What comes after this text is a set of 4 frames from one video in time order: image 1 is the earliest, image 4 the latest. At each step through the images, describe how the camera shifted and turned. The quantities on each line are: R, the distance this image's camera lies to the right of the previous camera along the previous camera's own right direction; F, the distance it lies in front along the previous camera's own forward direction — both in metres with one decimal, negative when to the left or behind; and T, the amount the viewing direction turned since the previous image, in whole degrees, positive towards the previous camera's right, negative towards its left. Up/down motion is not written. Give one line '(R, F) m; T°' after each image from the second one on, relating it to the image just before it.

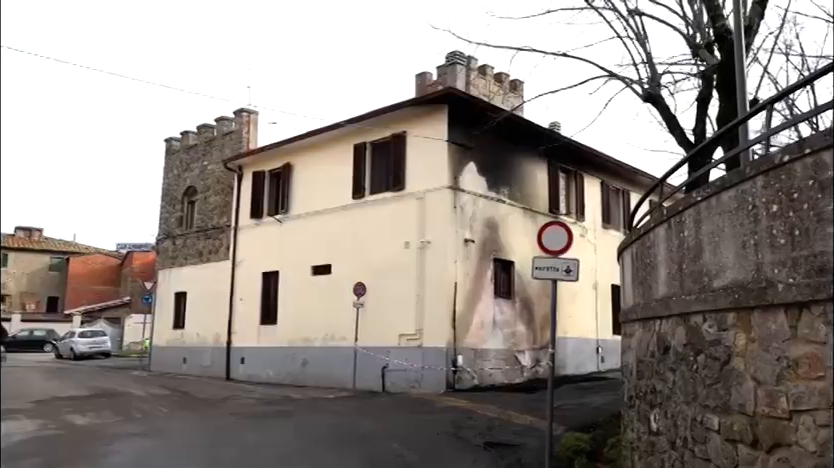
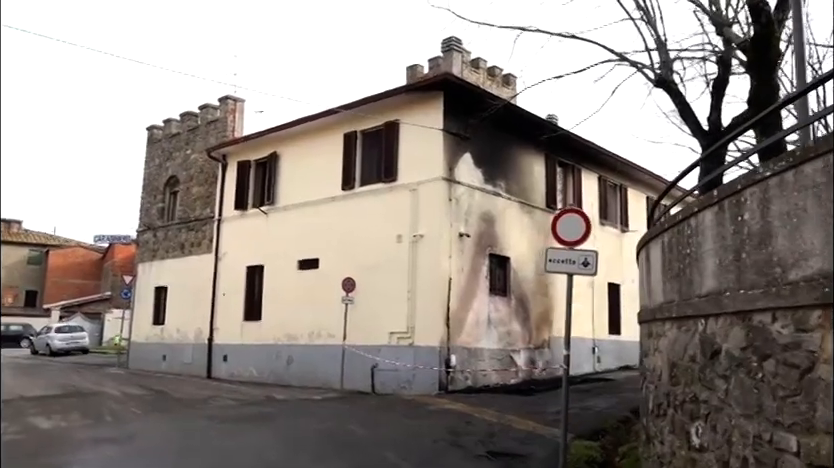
(-0.1, +0.8) m; +1°
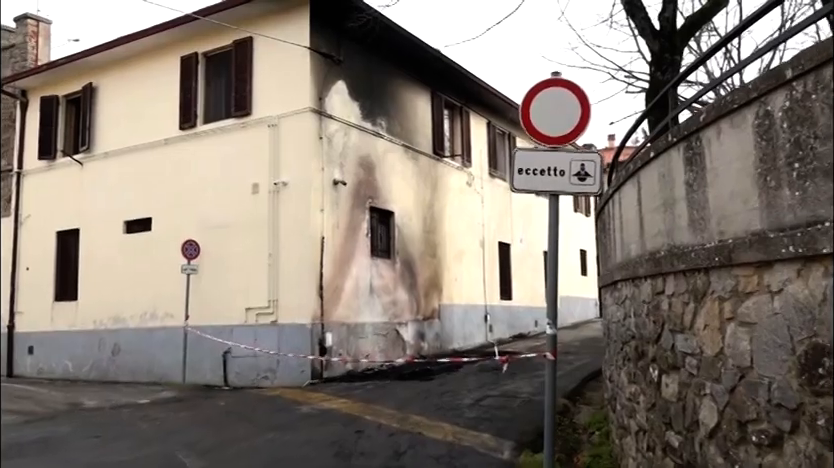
(0.0, +3.3) m; +11°
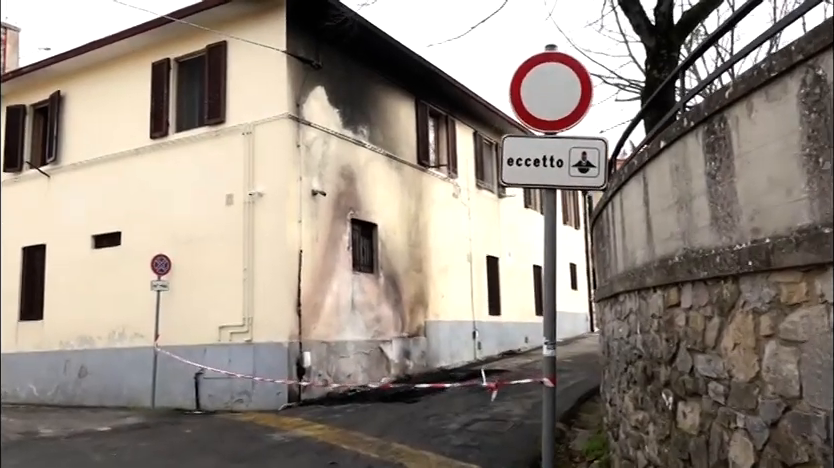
(+0.1, +0.7) m; +1°
